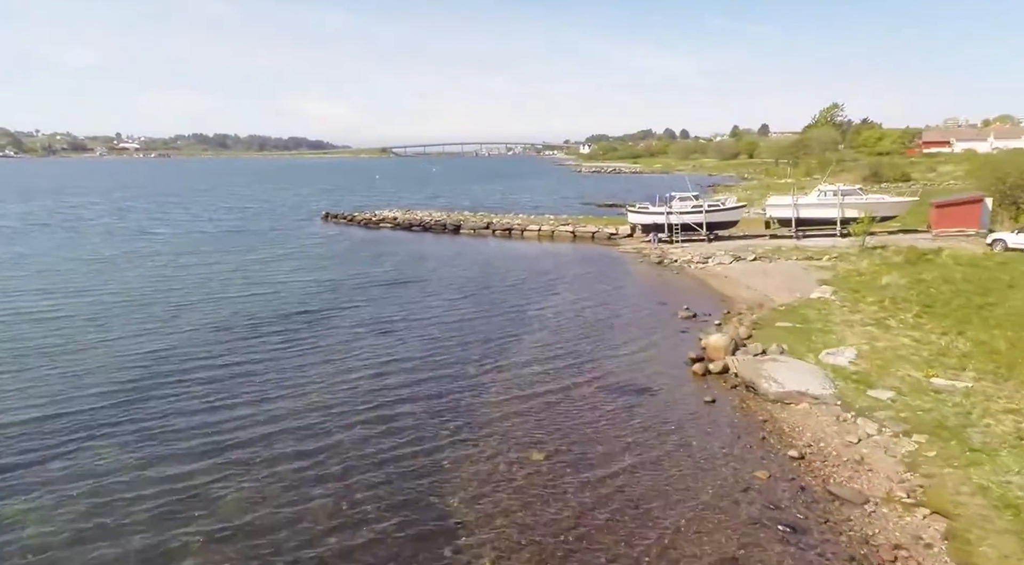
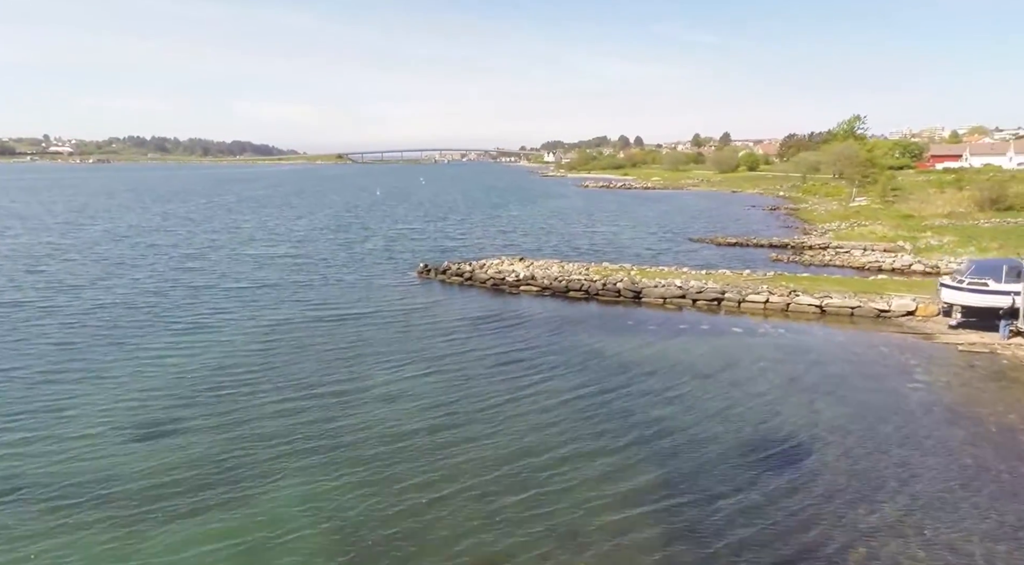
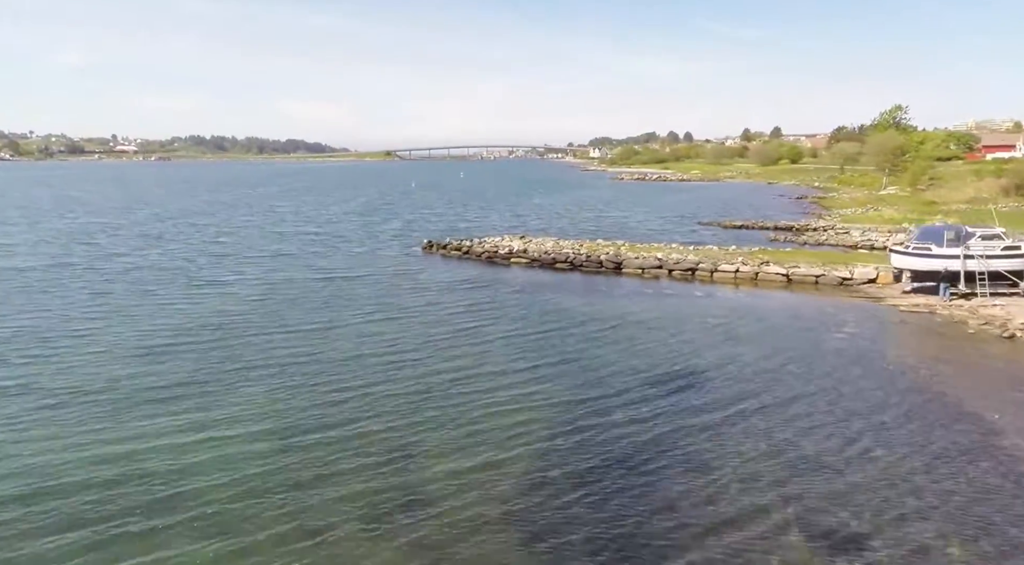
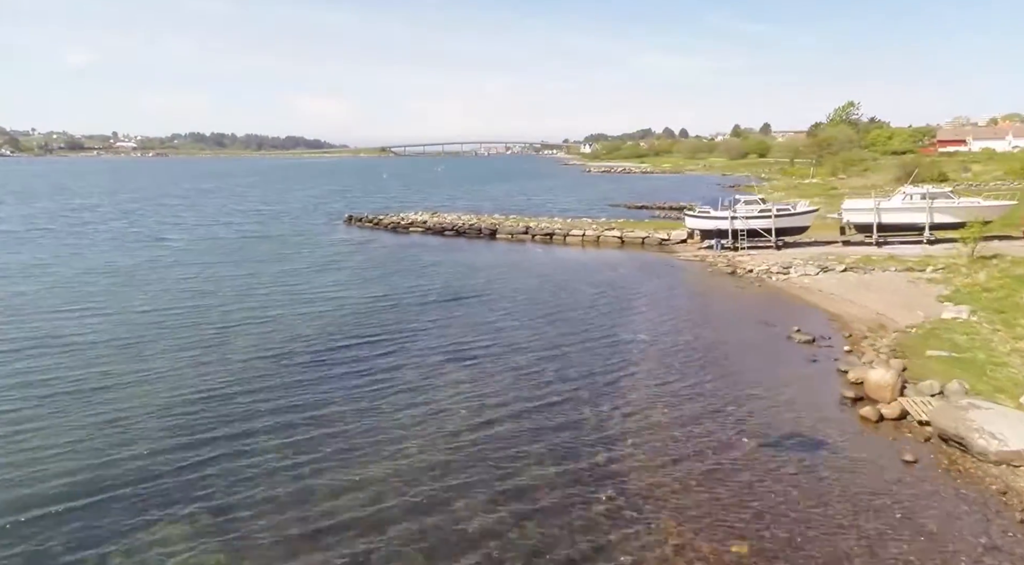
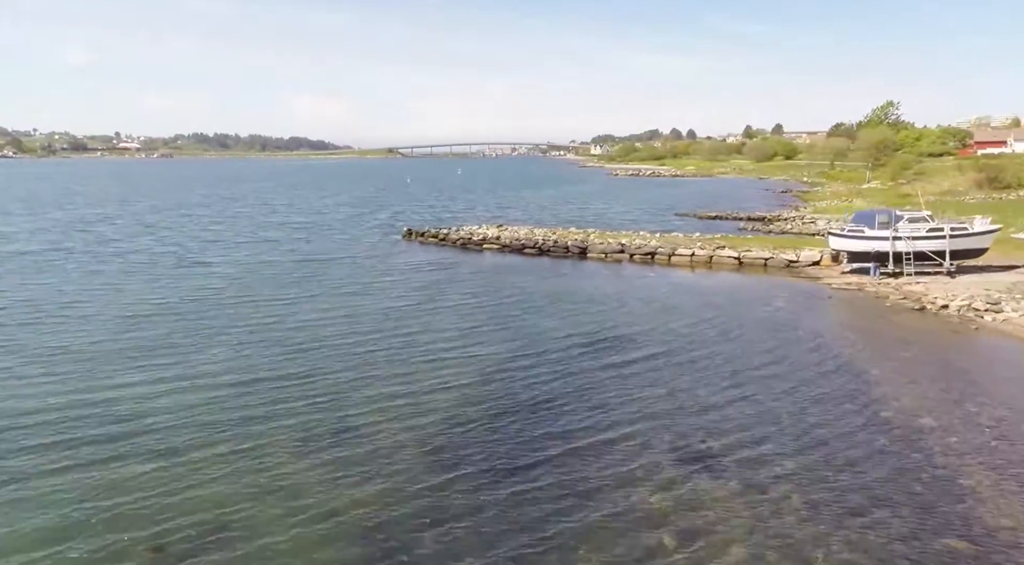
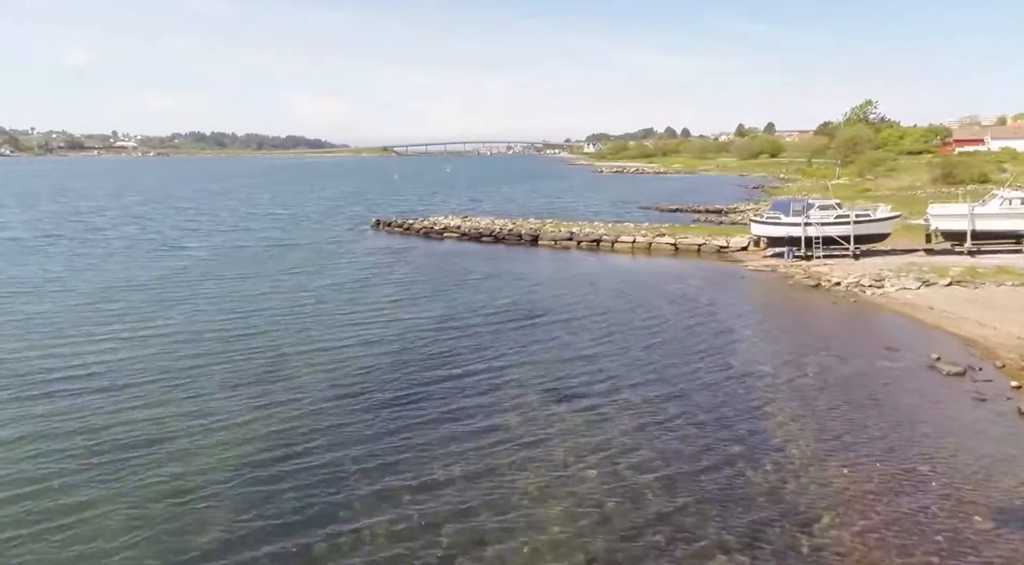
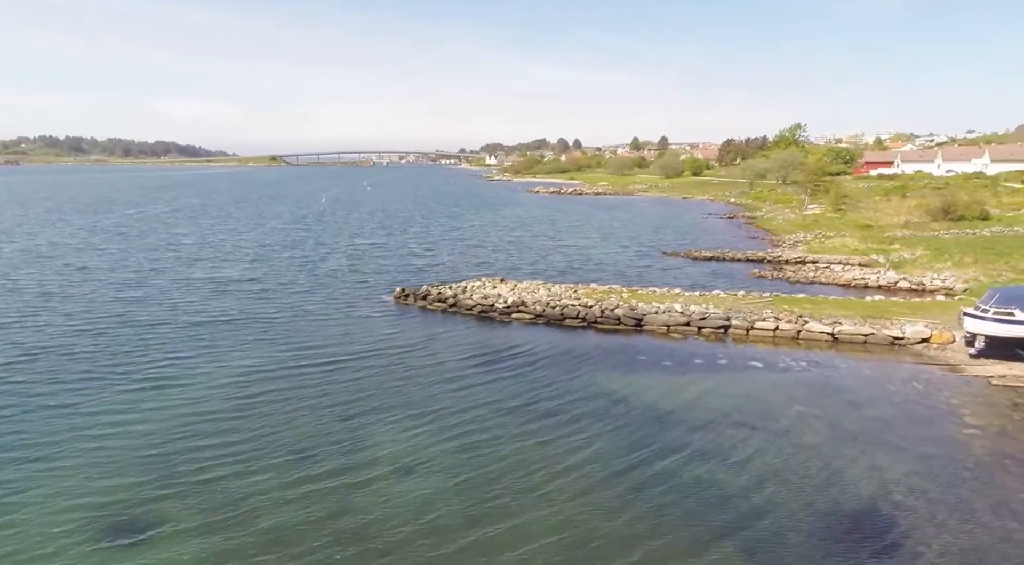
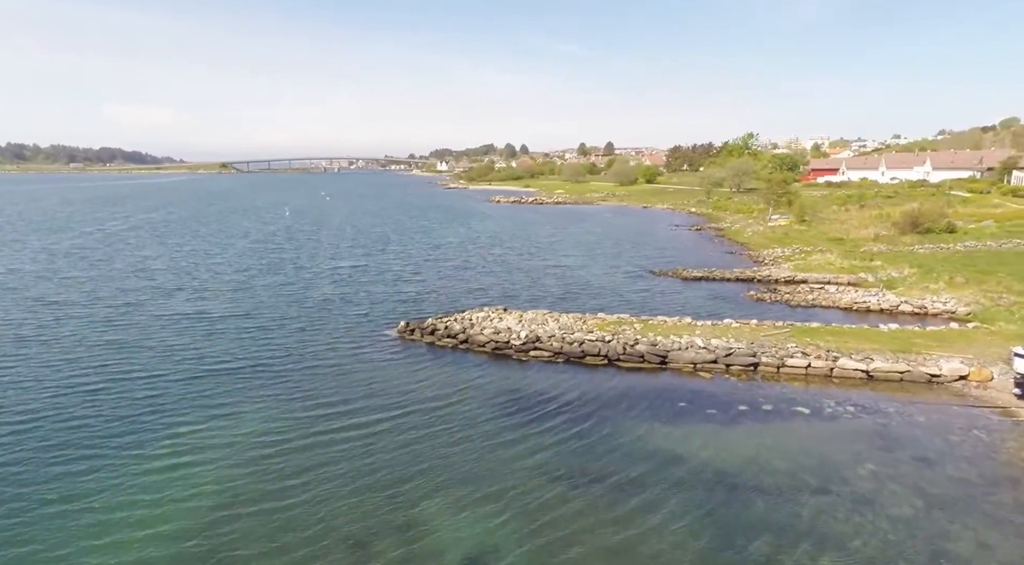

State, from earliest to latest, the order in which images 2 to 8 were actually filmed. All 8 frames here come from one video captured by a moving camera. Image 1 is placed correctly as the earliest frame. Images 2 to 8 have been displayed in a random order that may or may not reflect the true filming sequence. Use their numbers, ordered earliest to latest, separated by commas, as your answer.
4, 6, 5, 3, 2, 7, 8
